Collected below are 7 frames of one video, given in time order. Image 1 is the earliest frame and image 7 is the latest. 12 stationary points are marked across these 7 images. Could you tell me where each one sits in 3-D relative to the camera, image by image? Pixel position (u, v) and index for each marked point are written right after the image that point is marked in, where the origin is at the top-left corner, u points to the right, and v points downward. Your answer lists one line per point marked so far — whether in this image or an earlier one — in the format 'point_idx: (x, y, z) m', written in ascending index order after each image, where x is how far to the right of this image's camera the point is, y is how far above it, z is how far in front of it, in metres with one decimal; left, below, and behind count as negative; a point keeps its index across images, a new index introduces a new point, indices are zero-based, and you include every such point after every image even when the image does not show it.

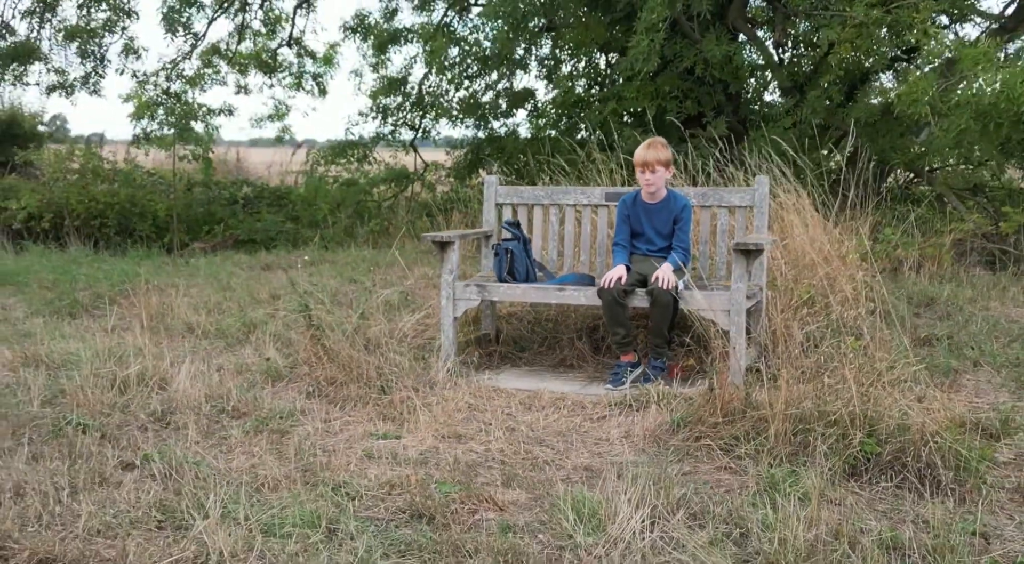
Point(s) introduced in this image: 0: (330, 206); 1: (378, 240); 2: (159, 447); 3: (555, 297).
0: (-2.0, +0.8, +13.3) m
1: (-1.4, +0.4, +12.8) m
2: (-1.6, -0.7, +5.4) m
3: (+0.2, -0.1, +6.7) m
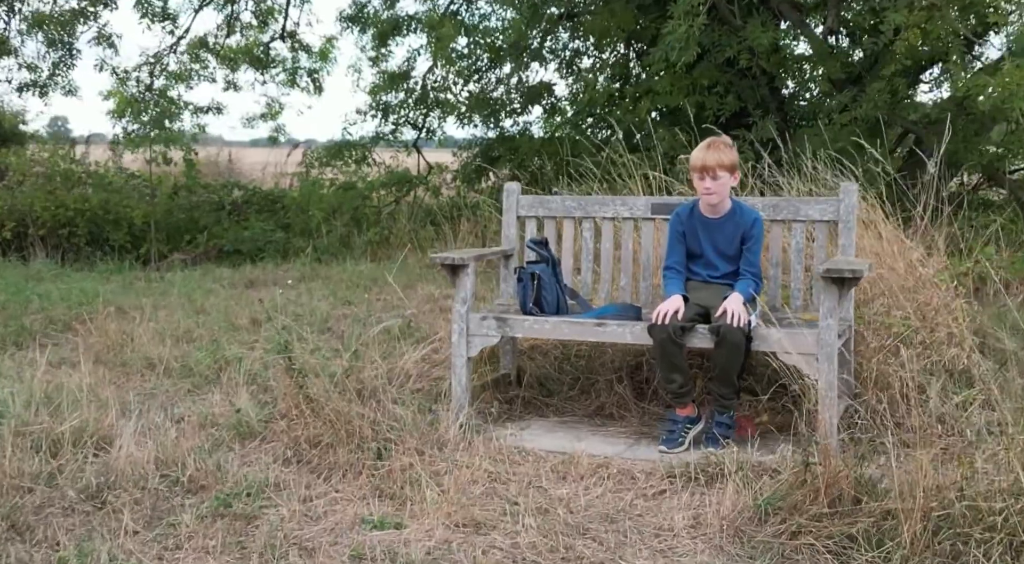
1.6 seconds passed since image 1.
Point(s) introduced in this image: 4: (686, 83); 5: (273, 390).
0: (-1.9, +0.7, +12.0) m
1: (-1.3, +0.3, +11.5) m
2: (-1.5, -0.9, +4.1) m
3: (+0.4, -0.2, +5.4) m
4: (+1.4, +1.6, +9.5) m
5: (-1.1, -0.5, +5.7) m
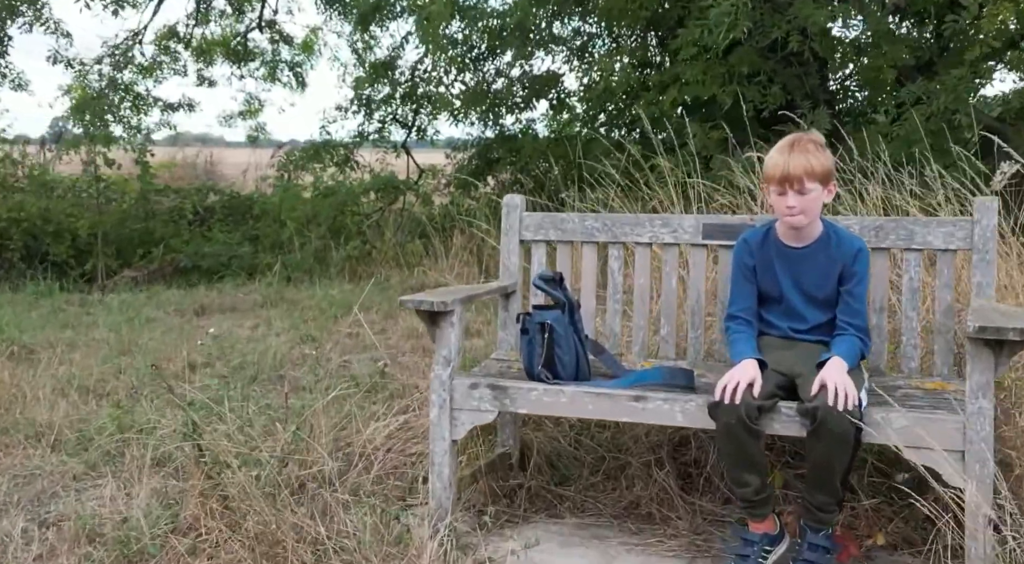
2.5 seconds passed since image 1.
0: (-1.8, +0.5, +10.4) m
1: (-1.3, +0.1, +9.9) m
2: (-1.5, -1.1, +2.5) m
3: (+0.4, -0.4, +3.8) m
4: (+1.4, +1.4, +8.0) m
5: (-1.1, -0.7, +4.1) m
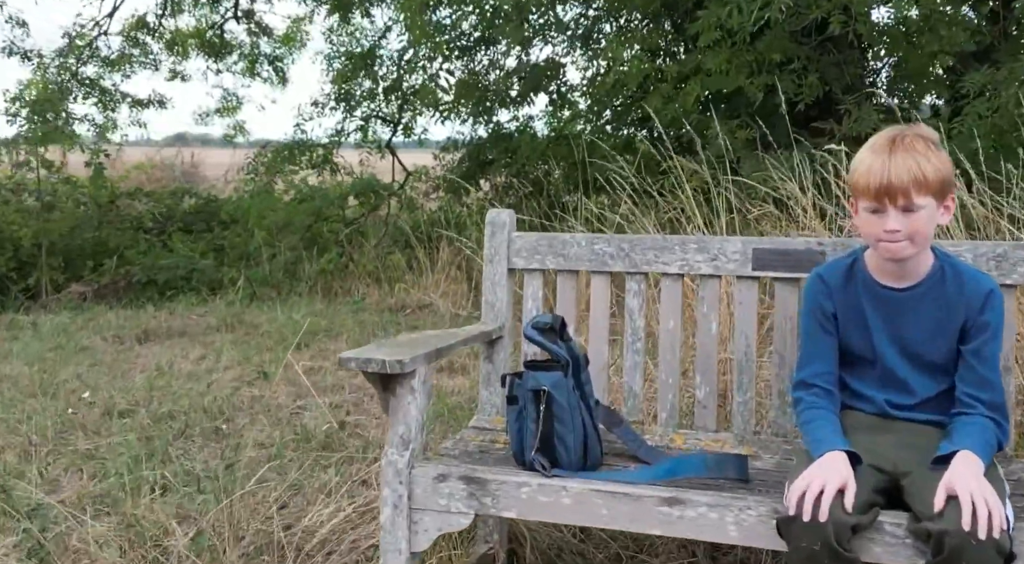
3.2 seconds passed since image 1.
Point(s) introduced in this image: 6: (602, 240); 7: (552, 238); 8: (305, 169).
0: (-1.9, +0.4, +9.2) m
1: (-1.3, 0.0, +8.8) m
2: (-1.5, -1.2, +1.4) m
3: (+0.3, -0.5, +2.7) m
4: (+1.3, +1.3, +6.8) m
5: (-1.2, -0.8, +3.0) m
6: (+0.3, +0.1, +3.4) m
7: (+0.1, +0.1, +3.5) m
8: (-1.7, +0.9, +9.6) m
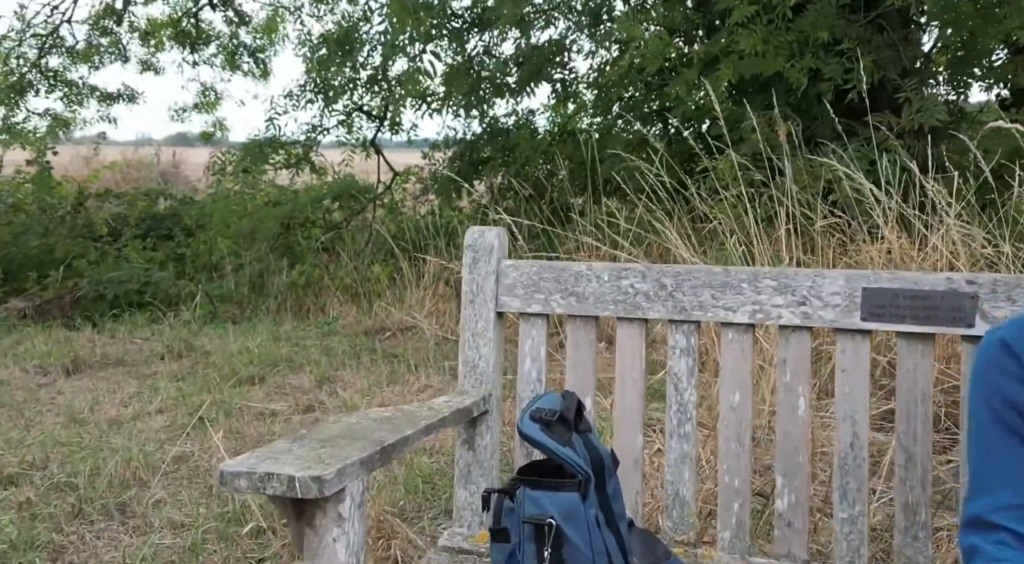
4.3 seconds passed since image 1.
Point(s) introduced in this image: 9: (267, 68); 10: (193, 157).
0: (-1.9, +0.3, +8.1) m
1: (-1.3, -0.1, +7.7) m
2: (-1.5, -1.3, +0.3) m
3: (+0.3, -0.6, +1.6) m
4: (+1.3, +1.2, +5.7) m
5: (-1.2, -0.9, +1.9) m
6: (+0.2, 0.0, +2.3) m
7: (+0.1, 0.0, +2.4) m
8: (-1.7, +0.8, +8.5) m
9: (-1.8, +1.5, +8.7) m
10: (-2.3, +0.9, +8.8) m
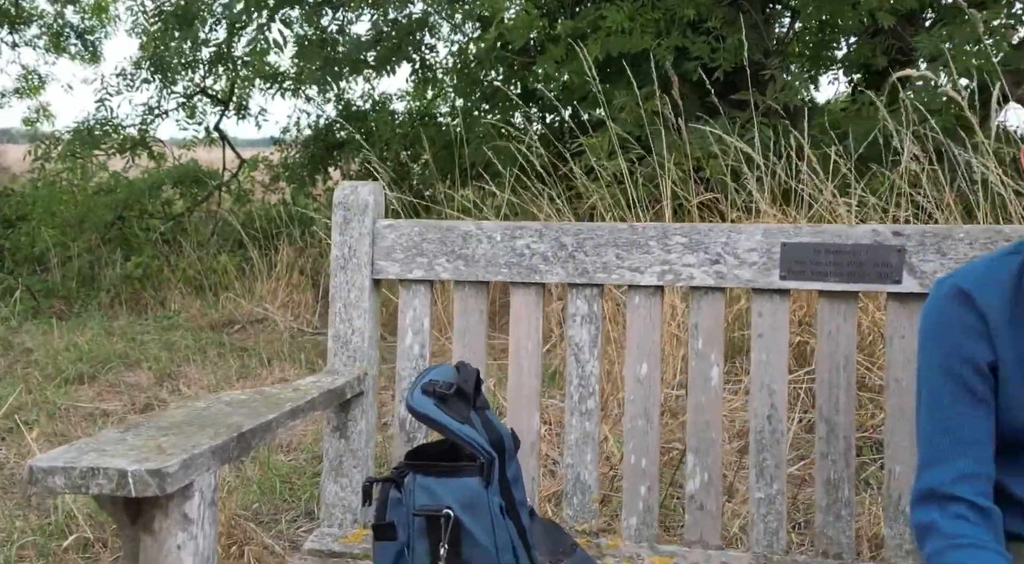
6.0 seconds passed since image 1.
0: (-2.8, +0.3, +7.6) m
1: (-2.2, -0.1, +7.2) m
2: (-1.4, -1.2, -0.2) m
3: (+0.2, -0.6, +1.4) m
4: (+0.7, +1.2, +5.6) m
5: (-1.3, -0.9, +1.5) m
6: (0.0, +0.1, +2.1) m
7: (-0.1, +0.1, +2.1) m
8: (-2.7, +0.8, +8.0) m
9: (-2.8, +1.6, +8.1) m
10: (-3.3, +0.9, +8.1) m
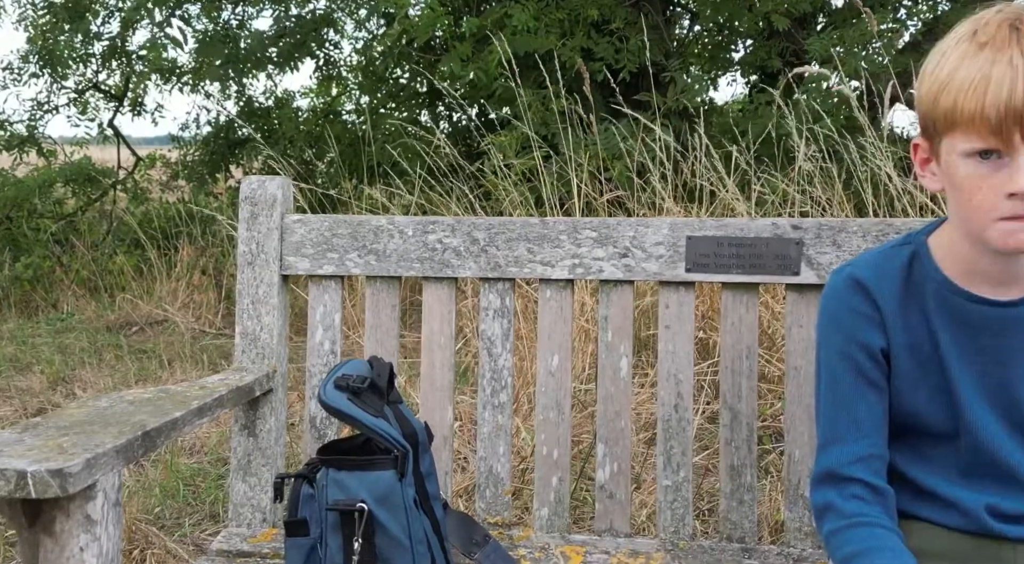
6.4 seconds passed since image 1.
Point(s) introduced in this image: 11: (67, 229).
0: (-3.4, +0.3, +7.3) m
1: (-2.8, -0.1, +7.0) m
2: (-1.4, -1.2, -0.3) m
3: (+0.1, -0.6, +1.4) m
4: (+0.2, +1.3, +5.6) m
5: (-1.4, -0.9, +1.4) m
6: (-0.1, +0.1, +2.1) m
7: (-0.3, +0.1, +2.1) m
8: (-3.3, +0.8, +7.7) m
9: (-3.4, +1.6, +7.9) m
10: (-4.0, +0.9, +7.8) m
11: (-2.7, +0.3, +7.3) m
